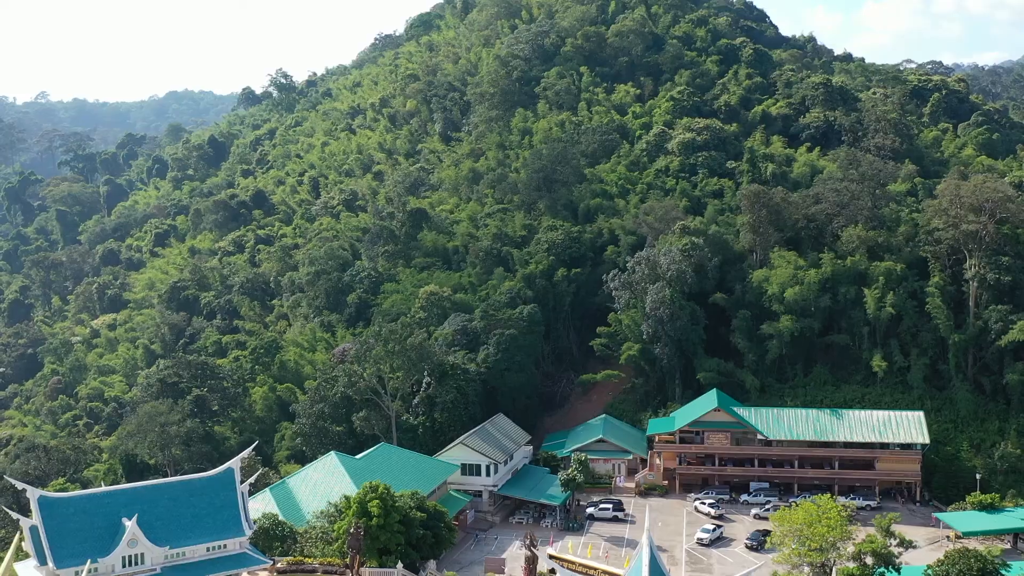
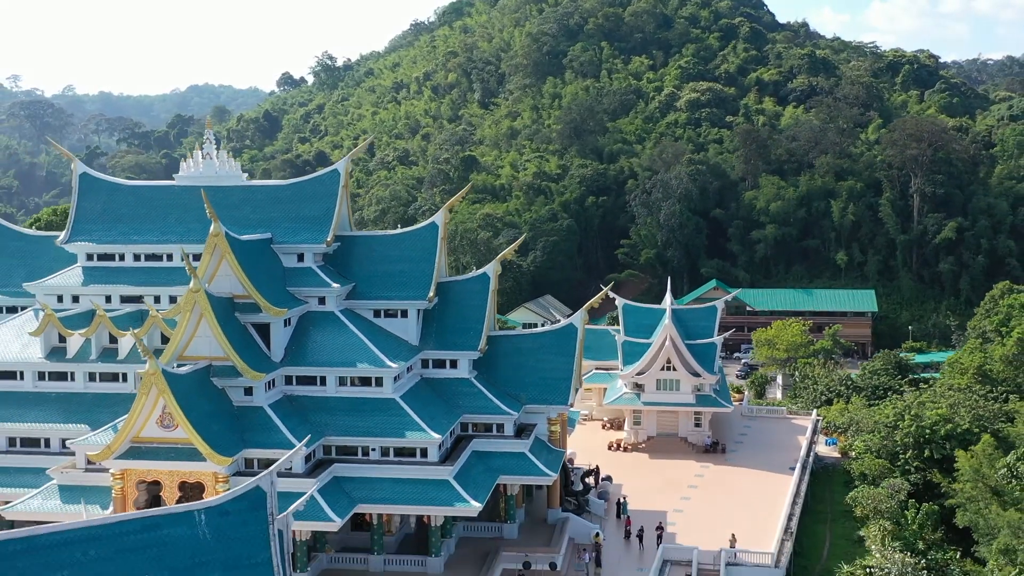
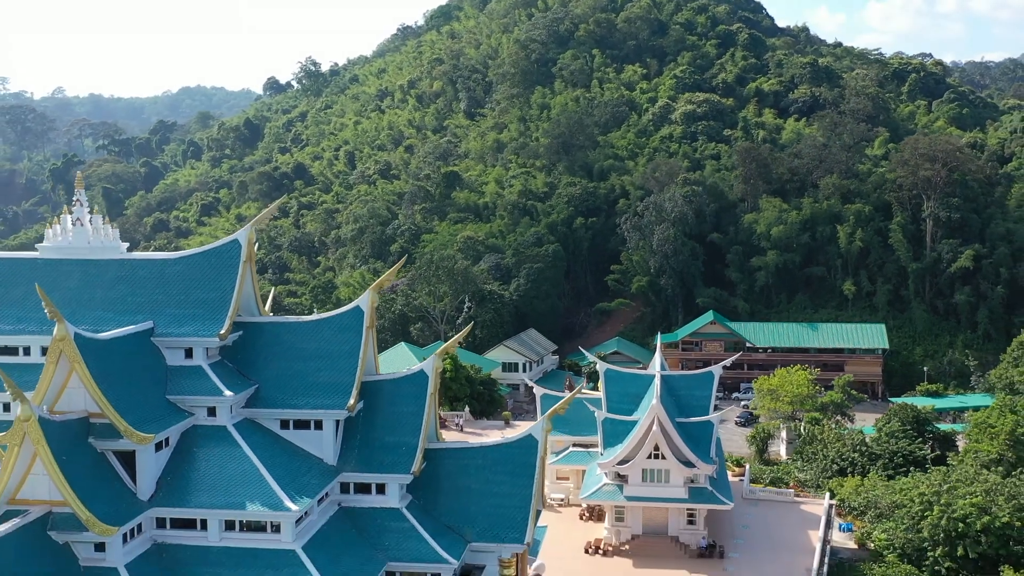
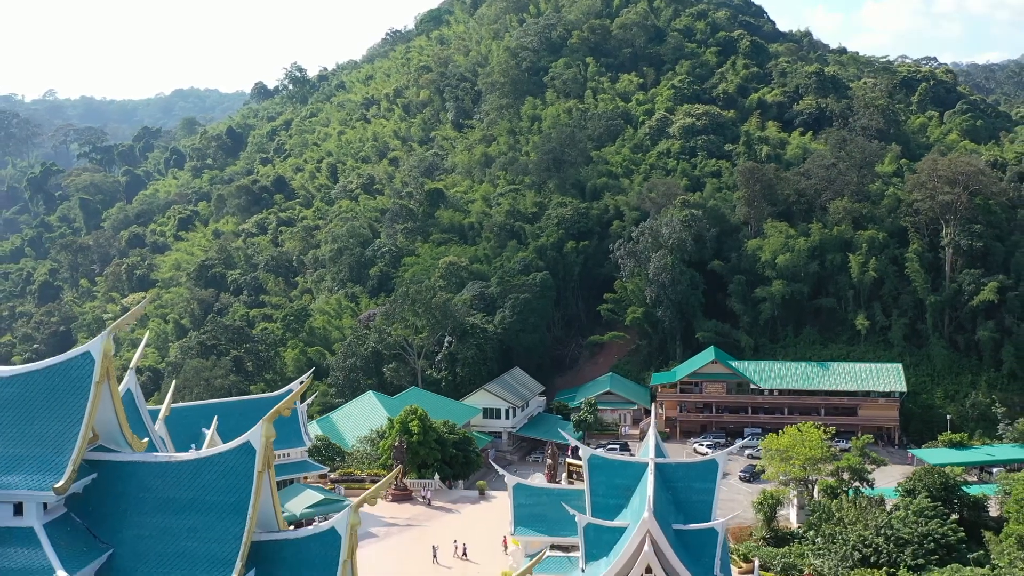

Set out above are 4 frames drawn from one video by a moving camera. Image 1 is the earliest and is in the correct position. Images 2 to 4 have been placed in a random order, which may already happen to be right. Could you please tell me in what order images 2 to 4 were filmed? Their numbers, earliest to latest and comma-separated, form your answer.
4, 3, 2
